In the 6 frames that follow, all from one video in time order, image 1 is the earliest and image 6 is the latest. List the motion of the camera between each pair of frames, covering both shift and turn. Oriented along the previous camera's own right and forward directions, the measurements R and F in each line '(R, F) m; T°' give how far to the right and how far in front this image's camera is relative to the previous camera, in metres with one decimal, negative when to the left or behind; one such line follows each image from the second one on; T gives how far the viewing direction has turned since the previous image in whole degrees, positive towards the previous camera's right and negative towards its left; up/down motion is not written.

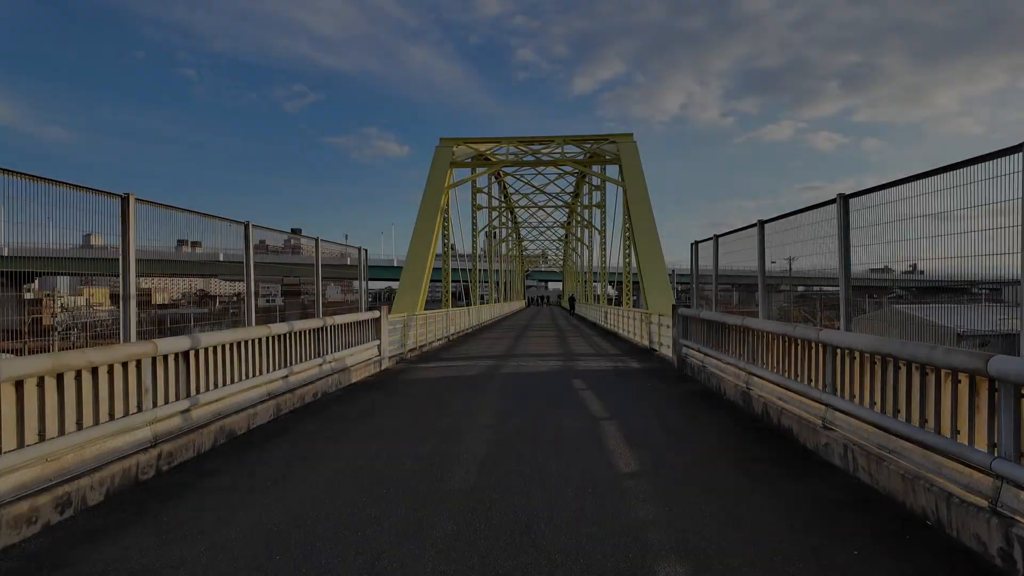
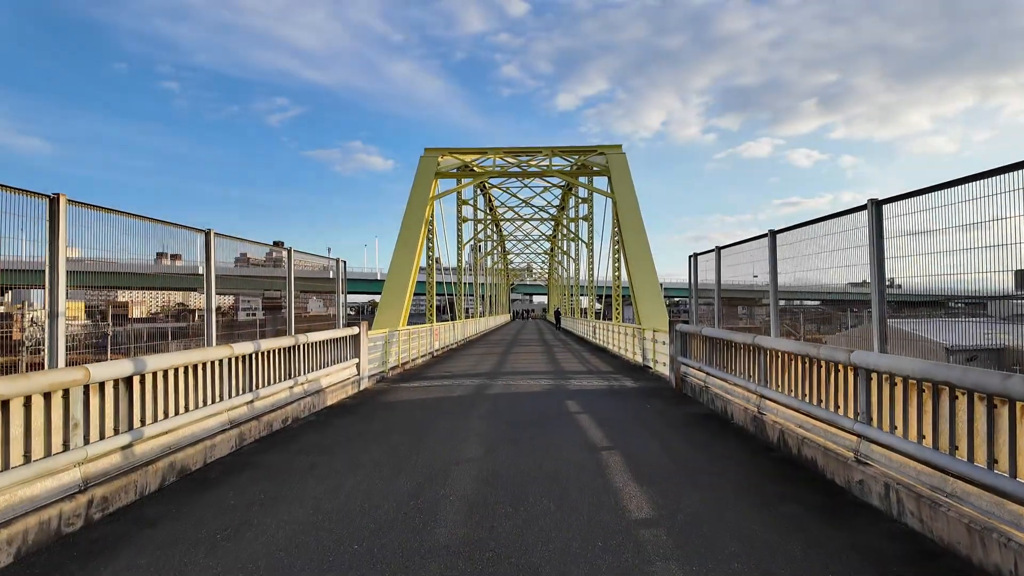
(-0.1, +0.6) m; +1°
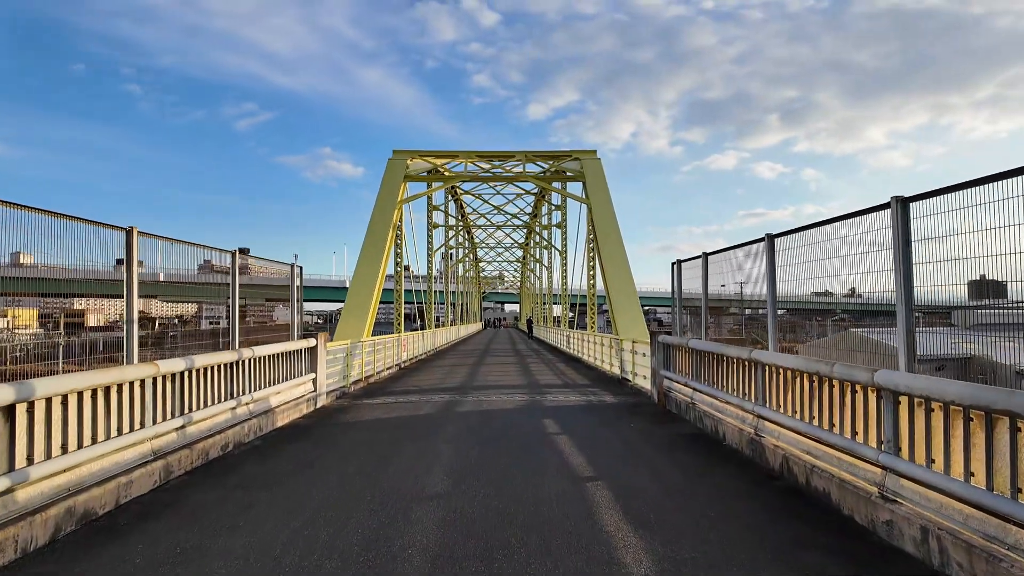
(0.0, +0.7) m; +3°
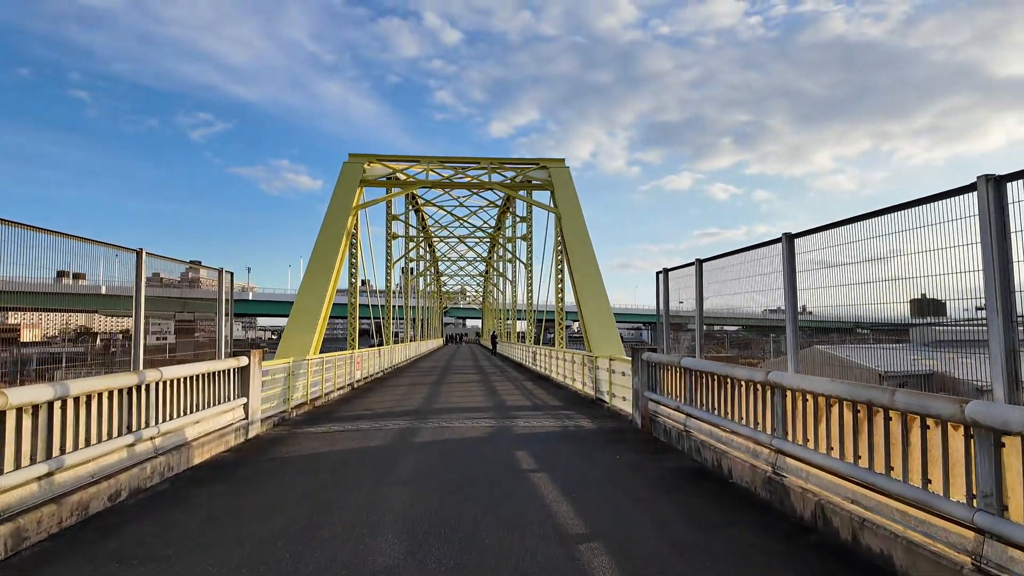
(-0.1, +1.2) m; +4°
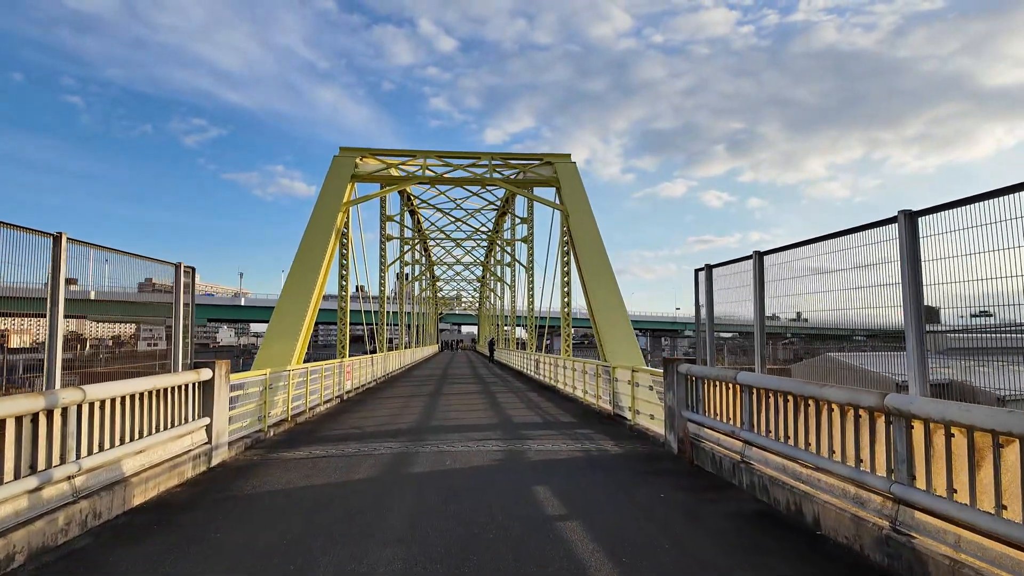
(-0.2, +1.3) m; 0°
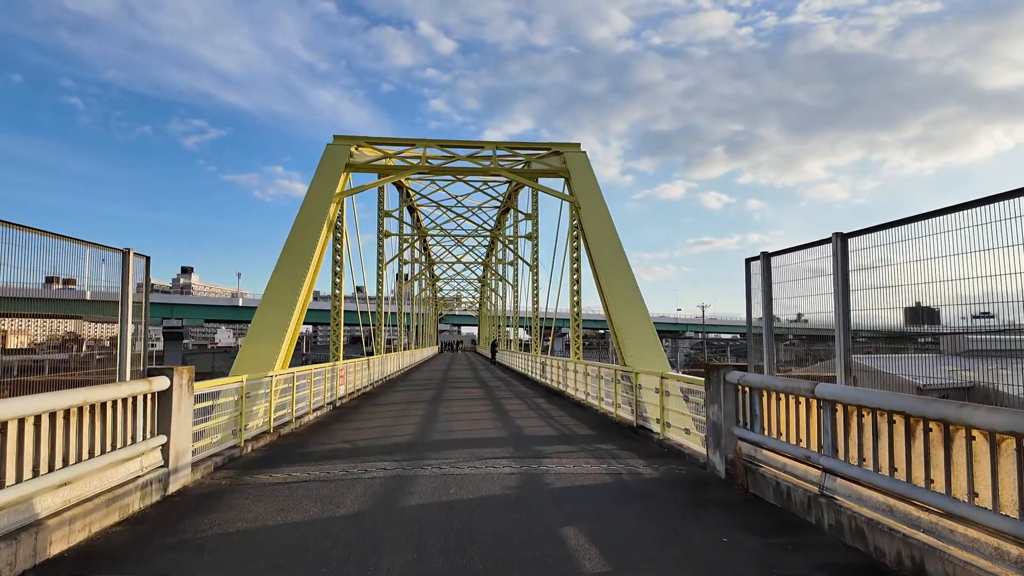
(-0.2, +1.2) m; 0°
